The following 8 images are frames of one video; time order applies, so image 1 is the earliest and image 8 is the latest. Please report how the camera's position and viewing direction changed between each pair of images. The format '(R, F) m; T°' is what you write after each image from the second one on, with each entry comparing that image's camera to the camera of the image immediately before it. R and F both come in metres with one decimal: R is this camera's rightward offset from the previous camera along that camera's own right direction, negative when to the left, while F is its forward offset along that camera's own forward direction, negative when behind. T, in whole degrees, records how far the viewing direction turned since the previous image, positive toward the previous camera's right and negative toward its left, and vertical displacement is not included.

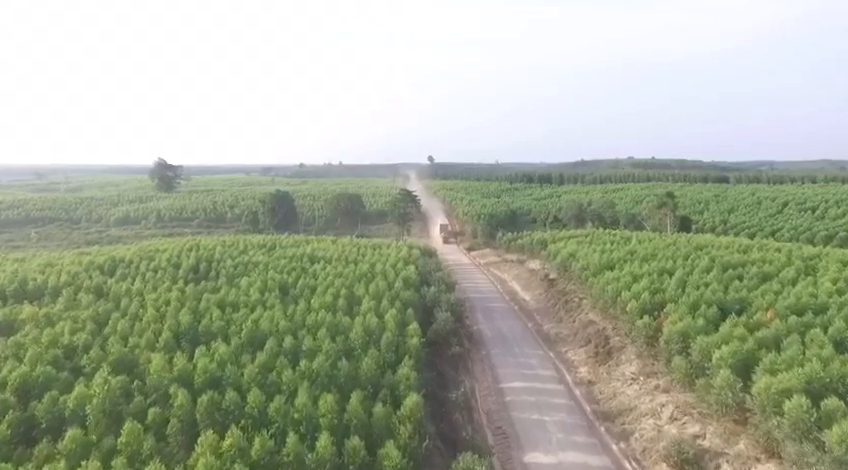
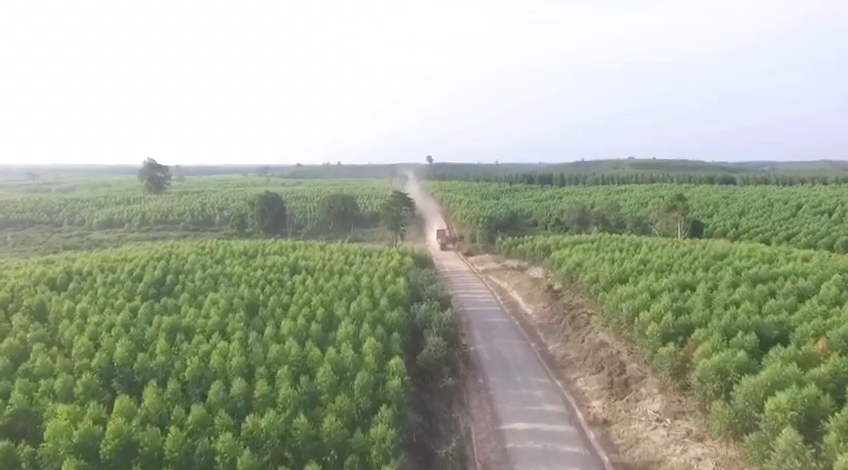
(+0.4, +2.7) m; 0°
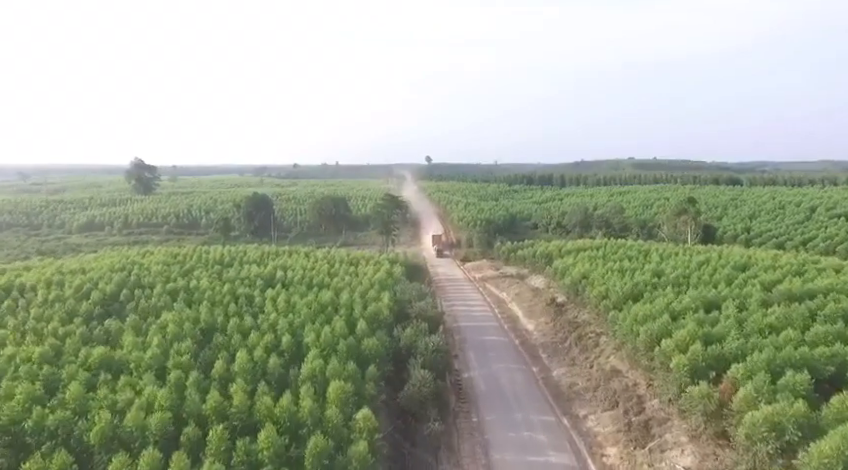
(+0.5, +2.8) m; 0°
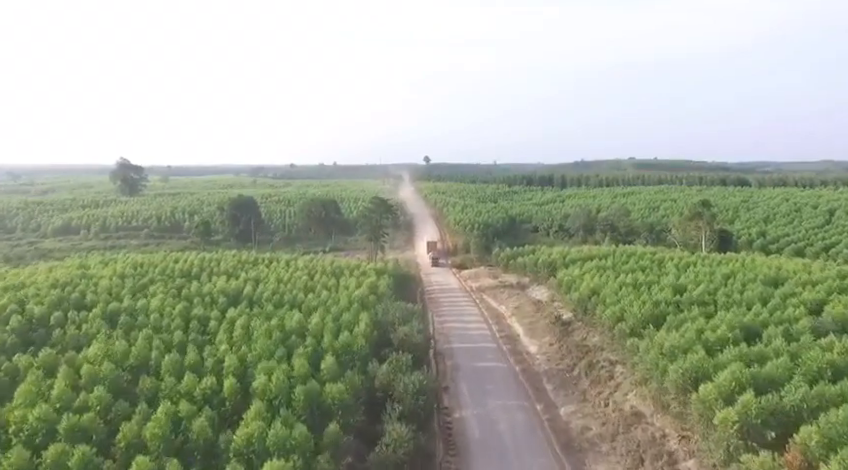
(+0.5, +3.2) m; 0°
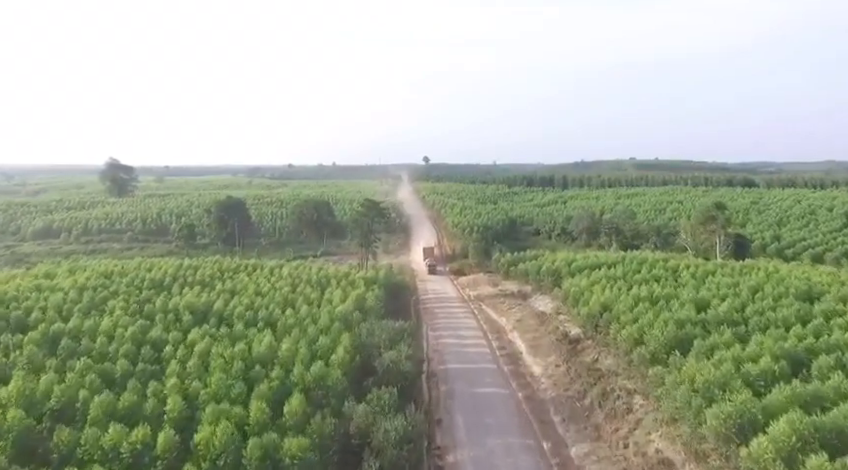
(+0.3, +2.5) m; 0°
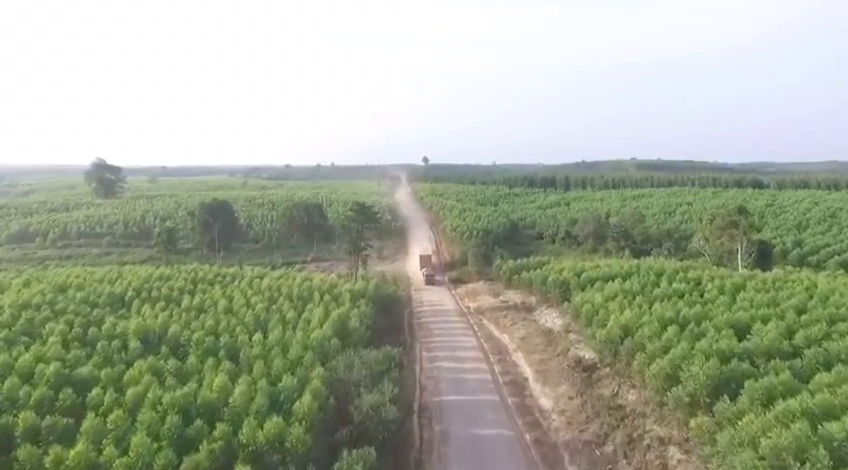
(+0.3, +2.9) m; 0°
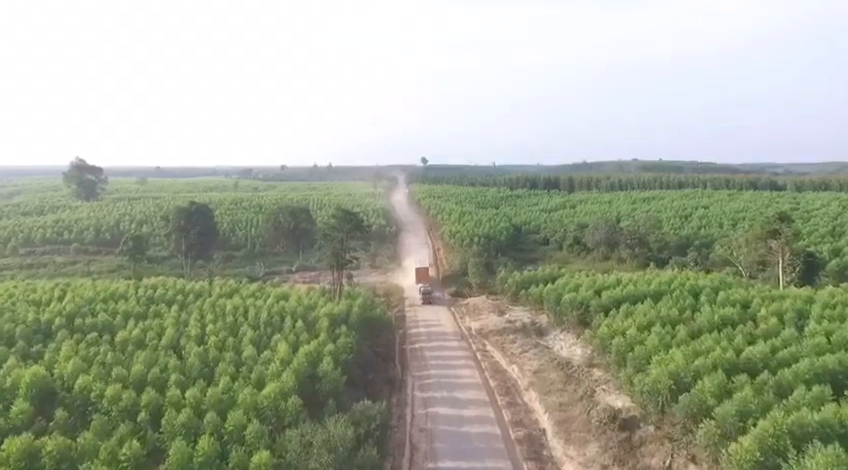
(+0.2, +4.2) m; 0°
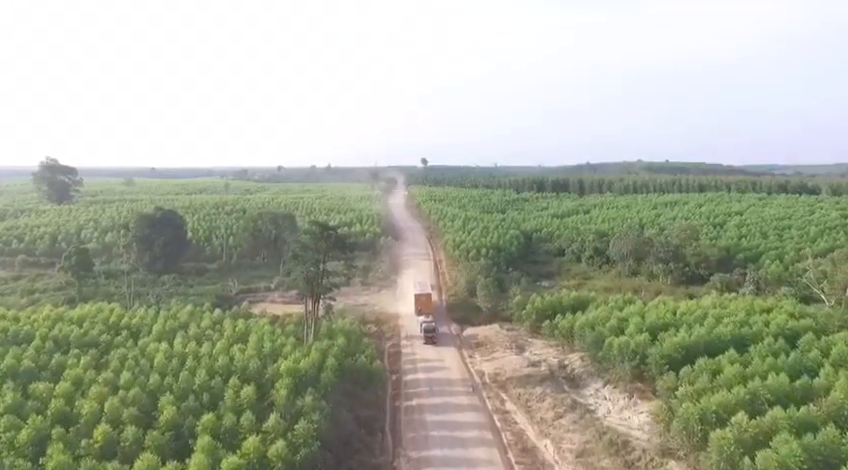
(0.0, +6.1) m; 0°
